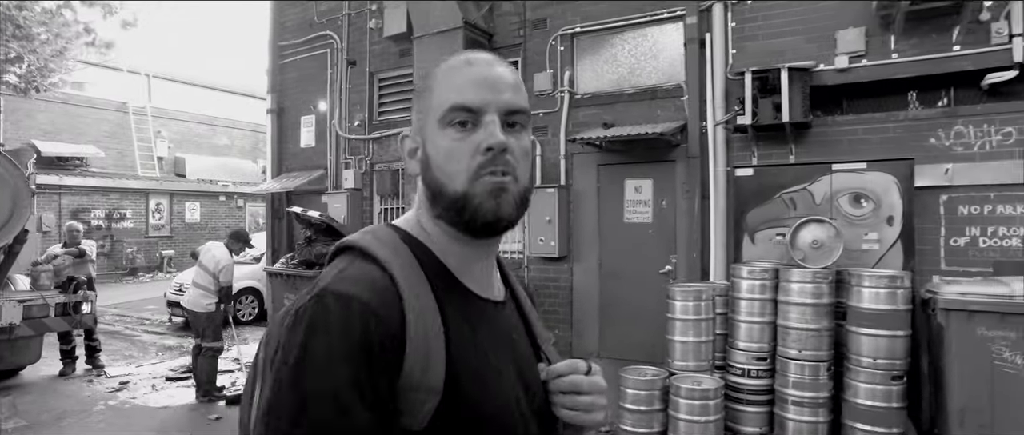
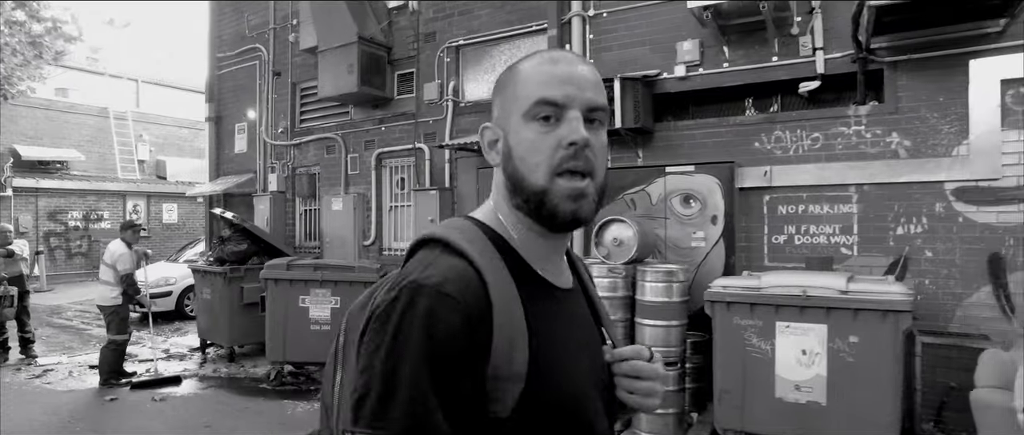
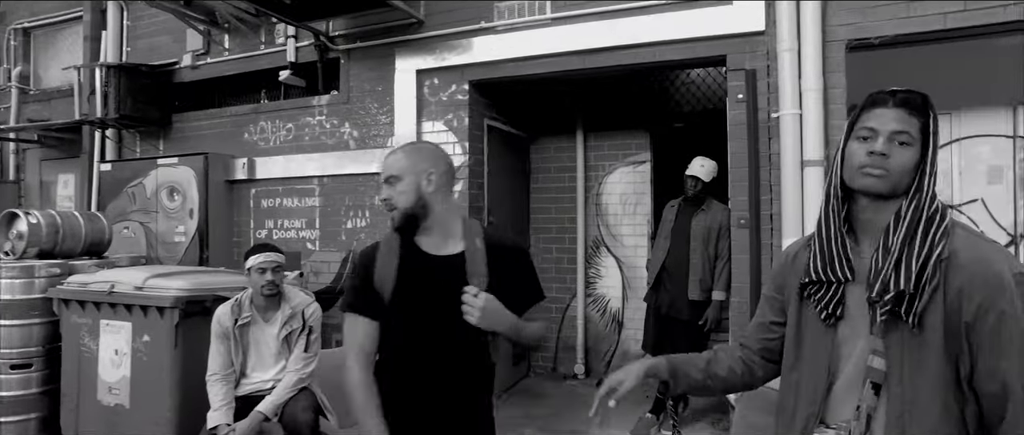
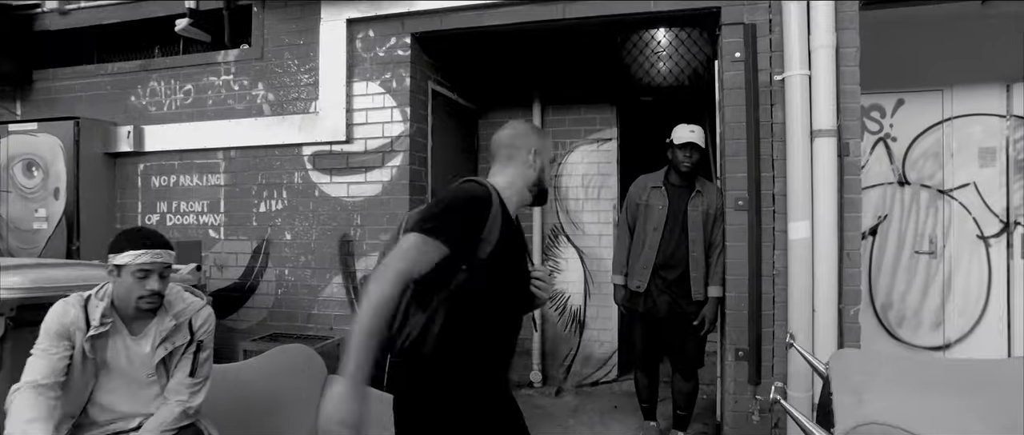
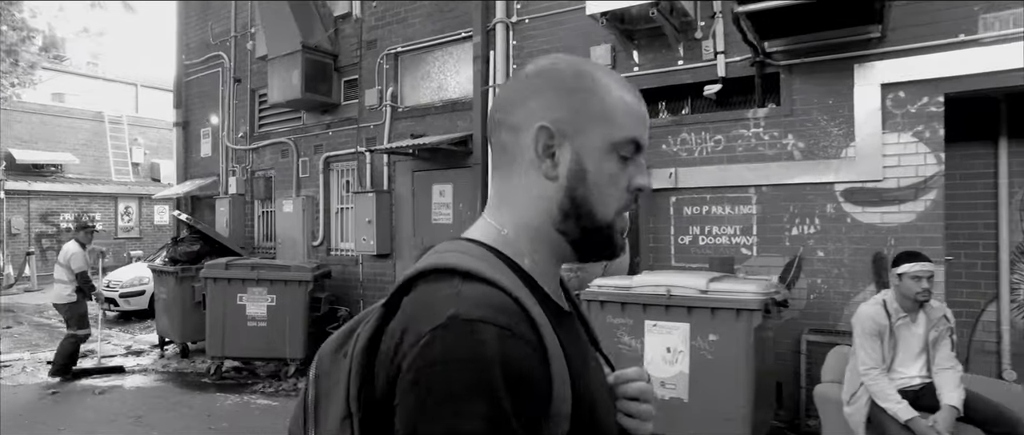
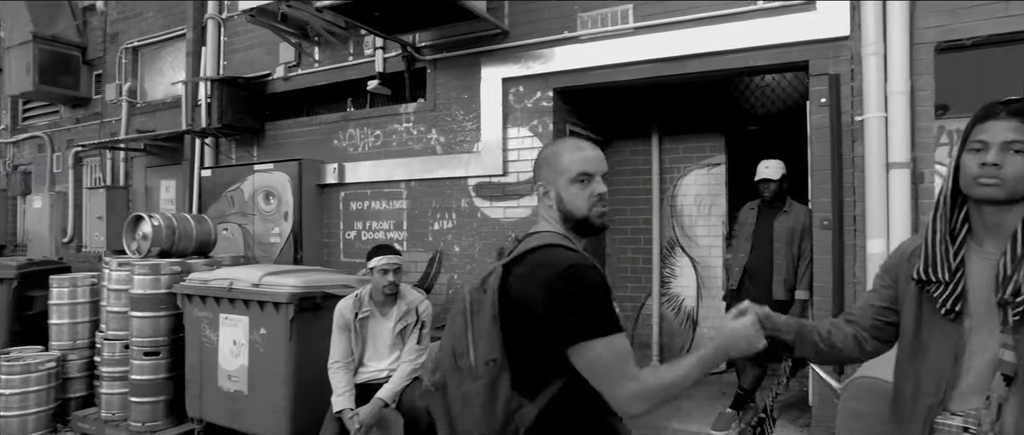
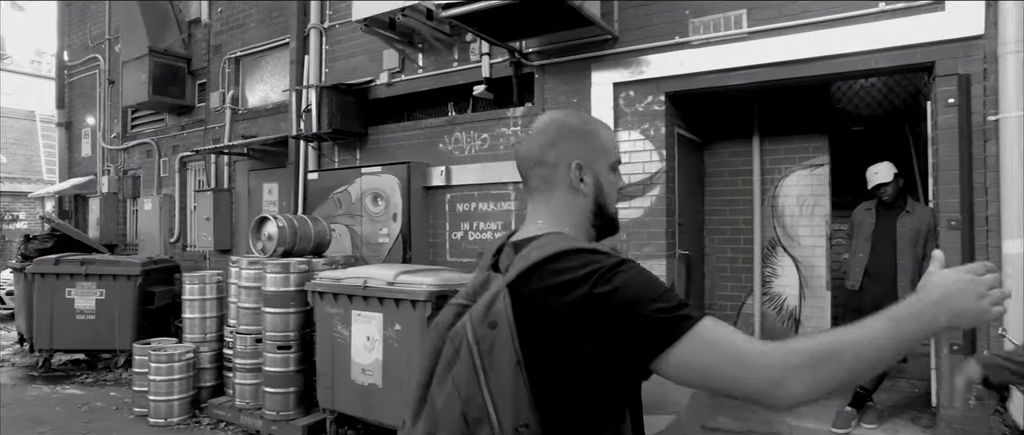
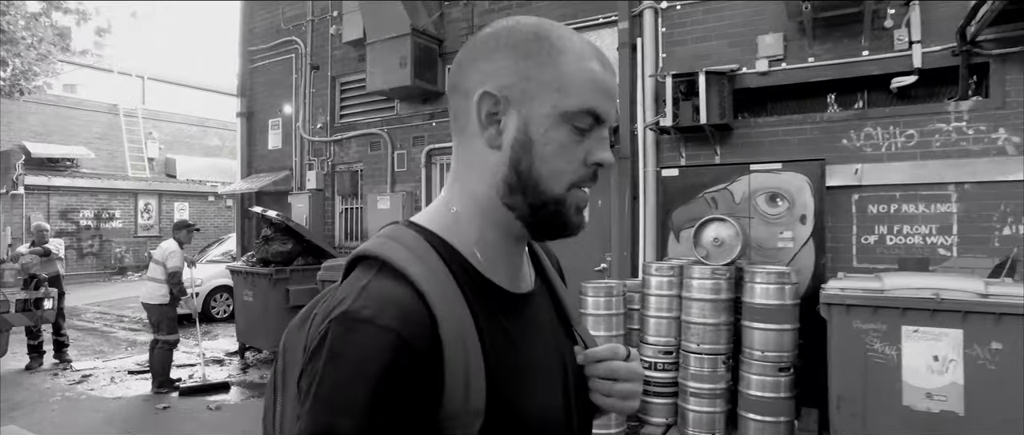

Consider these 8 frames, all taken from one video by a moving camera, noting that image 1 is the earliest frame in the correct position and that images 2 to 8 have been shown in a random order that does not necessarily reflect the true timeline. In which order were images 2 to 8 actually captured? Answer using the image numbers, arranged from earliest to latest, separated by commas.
8, 2, 5, 7, 6, 3, 4
